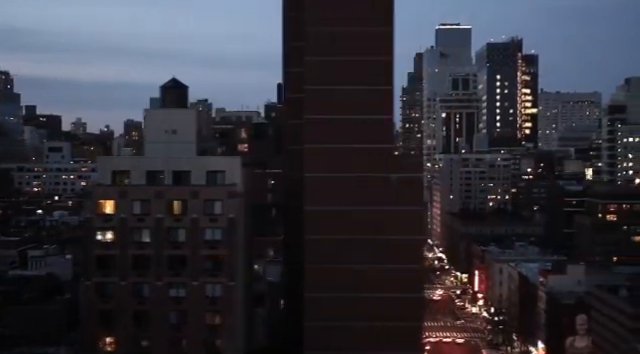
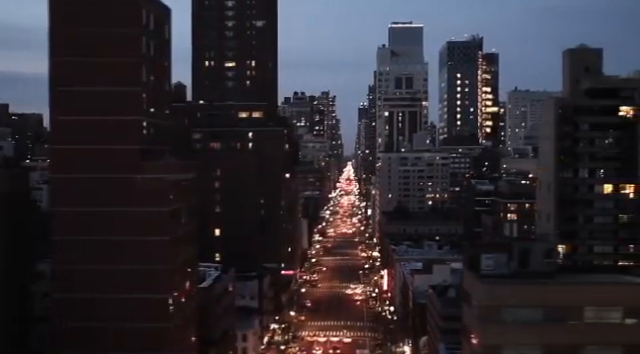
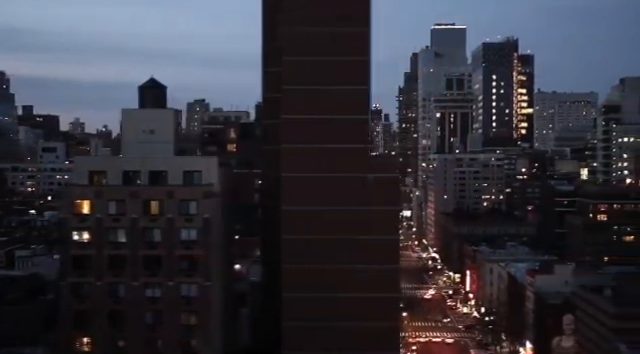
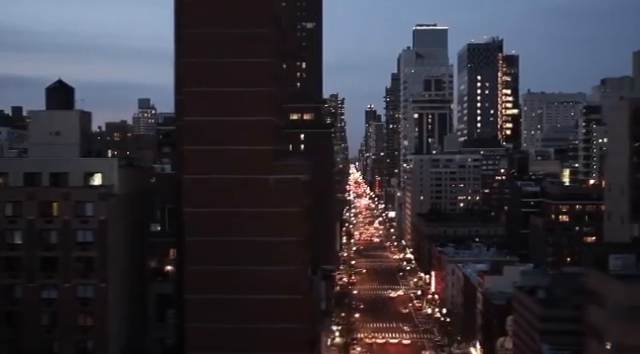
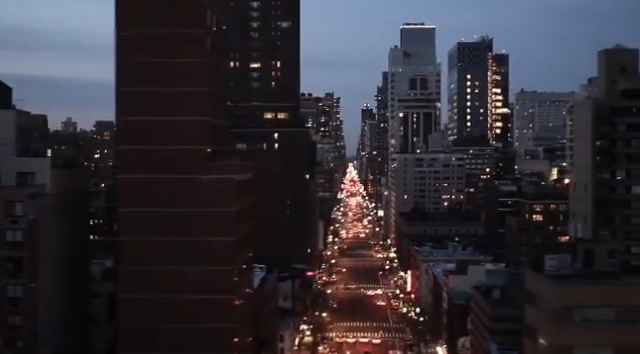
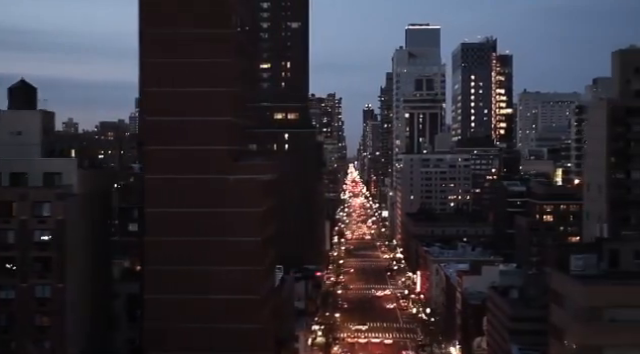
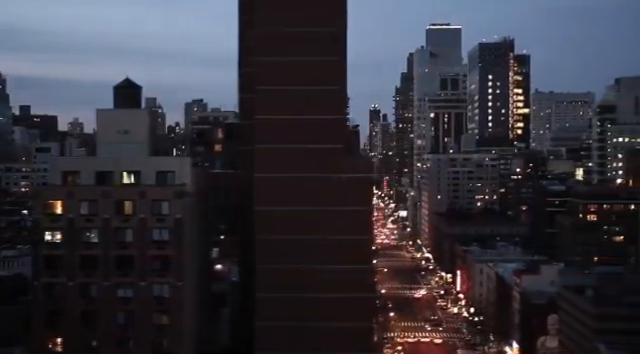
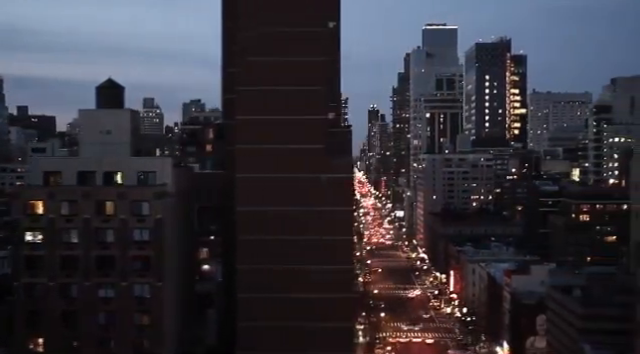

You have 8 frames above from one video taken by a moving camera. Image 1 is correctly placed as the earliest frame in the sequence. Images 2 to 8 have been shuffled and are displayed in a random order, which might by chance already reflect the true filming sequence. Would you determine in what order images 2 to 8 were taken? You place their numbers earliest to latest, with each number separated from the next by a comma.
3, 7, 8, 4, 6, 5, 2
